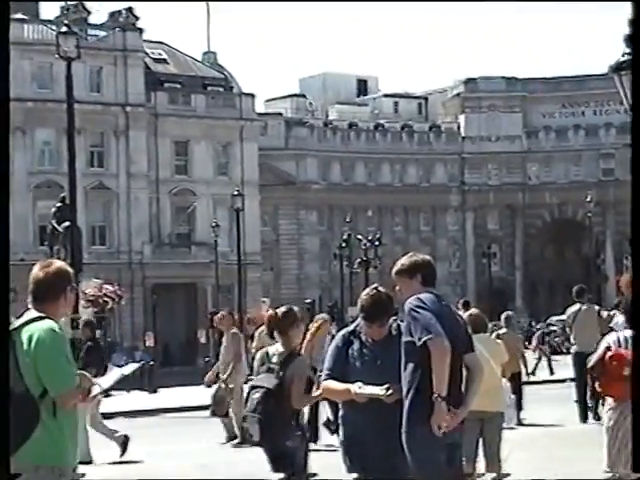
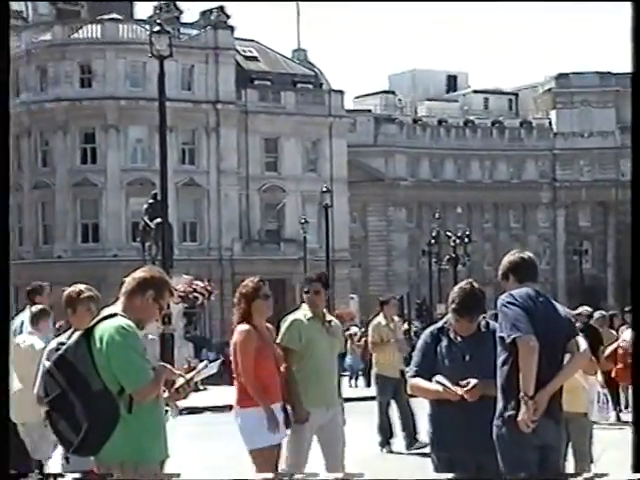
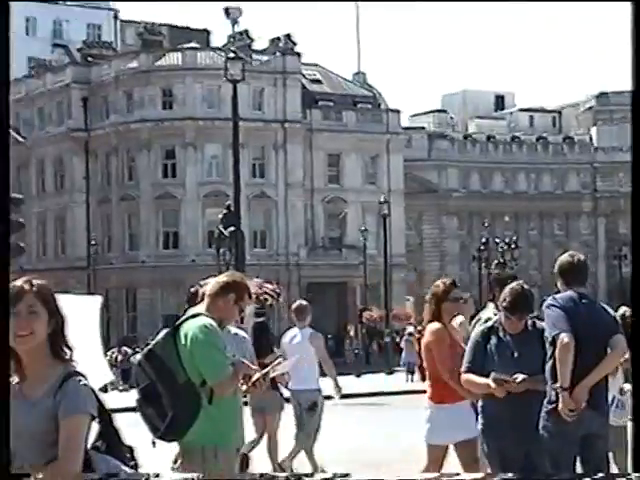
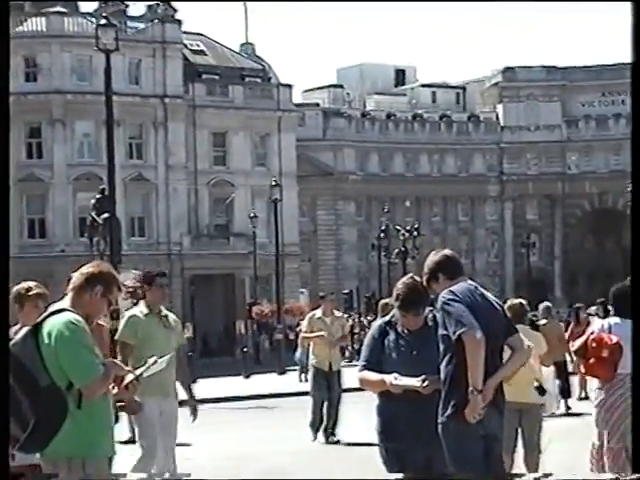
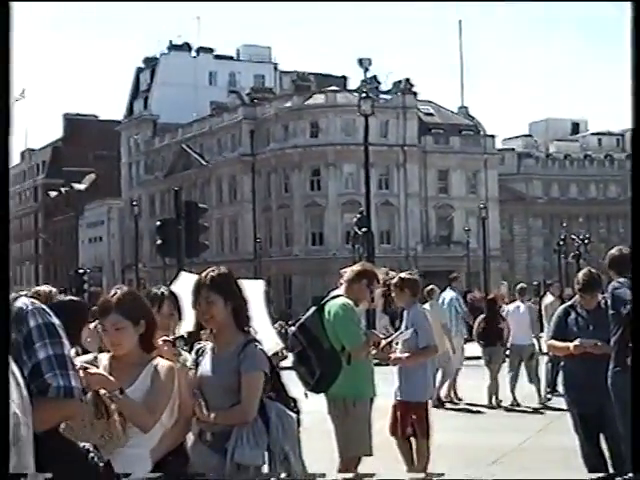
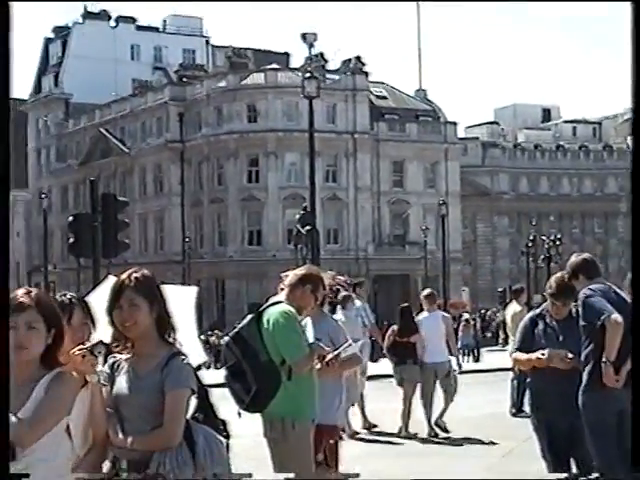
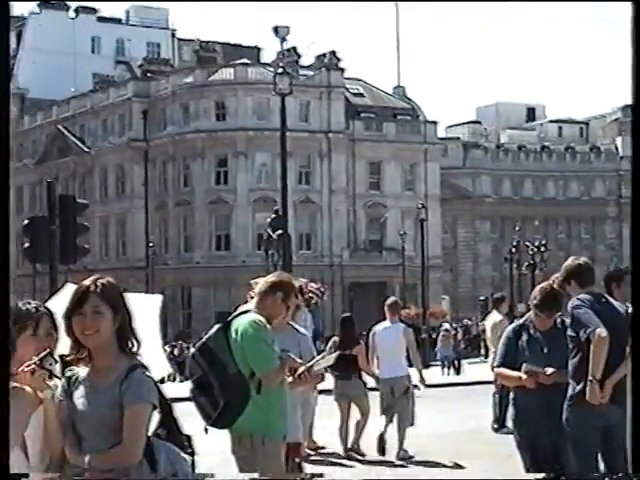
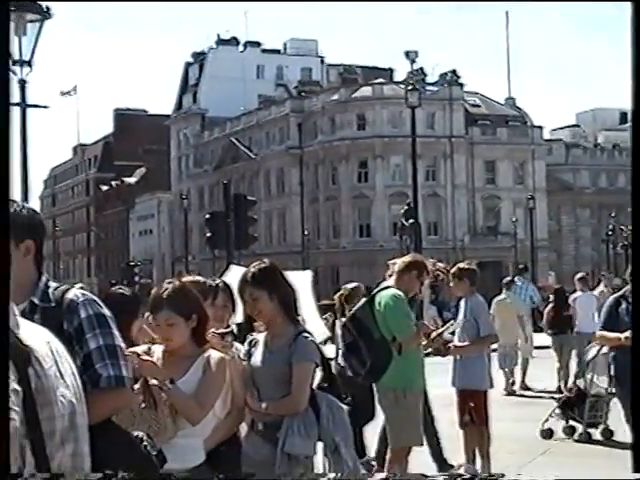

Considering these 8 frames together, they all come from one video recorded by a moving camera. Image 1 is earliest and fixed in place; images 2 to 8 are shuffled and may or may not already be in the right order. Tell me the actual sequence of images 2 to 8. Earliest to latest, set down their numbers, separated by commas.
4, 2, 3, 7, 6, 5, 8
